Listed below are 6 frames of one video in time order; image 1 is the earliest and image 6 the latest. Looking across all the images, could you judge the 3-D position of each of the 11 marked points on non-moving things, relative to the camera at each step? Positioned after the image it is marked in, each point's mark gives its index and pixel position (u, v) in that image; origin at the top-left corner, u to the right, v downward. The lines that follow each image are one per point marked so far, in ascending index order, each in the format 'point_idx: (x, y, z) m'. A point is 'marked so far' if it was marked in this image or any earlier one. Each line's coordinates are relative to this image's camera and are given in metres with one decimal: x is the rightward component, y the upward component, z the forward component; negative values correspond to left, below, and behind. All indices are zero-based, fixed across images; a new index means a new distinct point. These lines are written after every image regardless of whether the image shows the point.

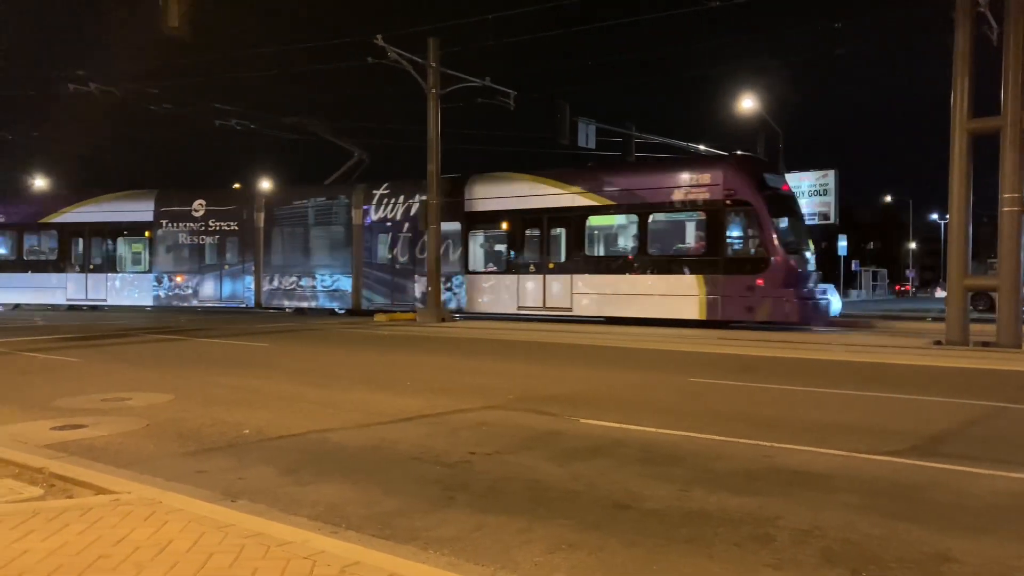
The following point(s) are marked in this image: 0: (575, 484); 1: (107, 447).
0: (+0.7, -2.1, +9.1) m
1: (-4.5, -1.8, +9.4) m
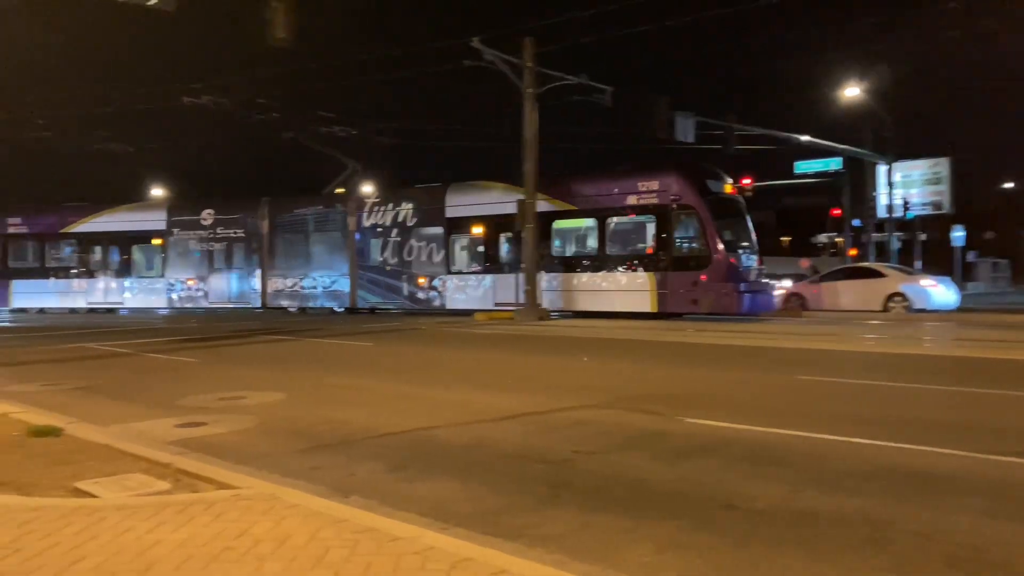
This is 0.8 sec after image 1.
0: (+1.8, -2.1, +8.9) m
1: (-3.3, -1.8, +9.8) m
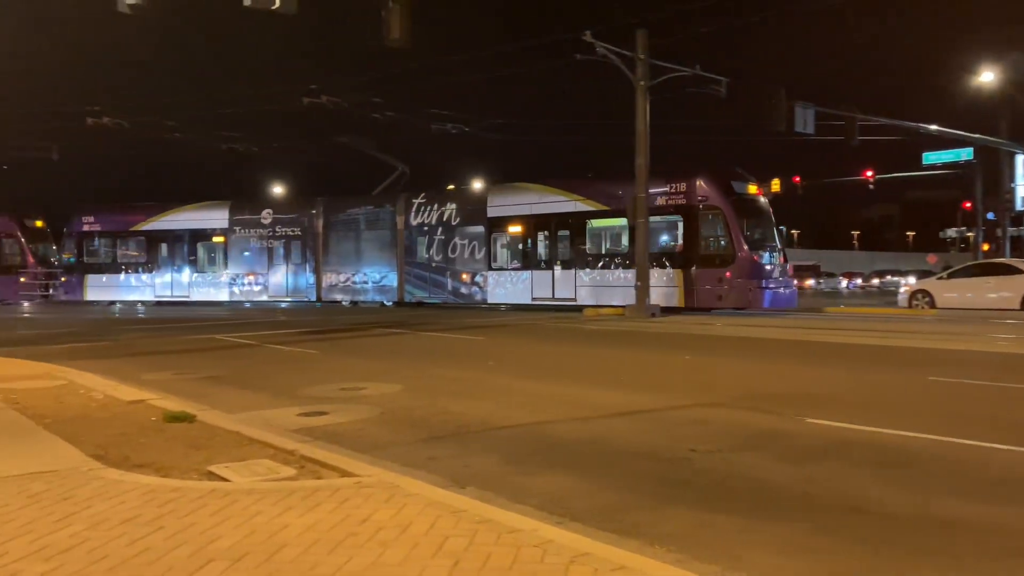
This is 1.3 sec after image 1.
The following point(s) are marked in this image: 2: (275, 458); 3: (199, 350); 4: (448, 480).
0: (+3.0, -2.0, +8.7) m
1: (-2.0, -1.7, +10.1) m
2: (-2.6, -1.9, +9.3) m
3: (-4.9, -1.0, +13.4) m
4: (-0.7, -2.0, +8.9) m
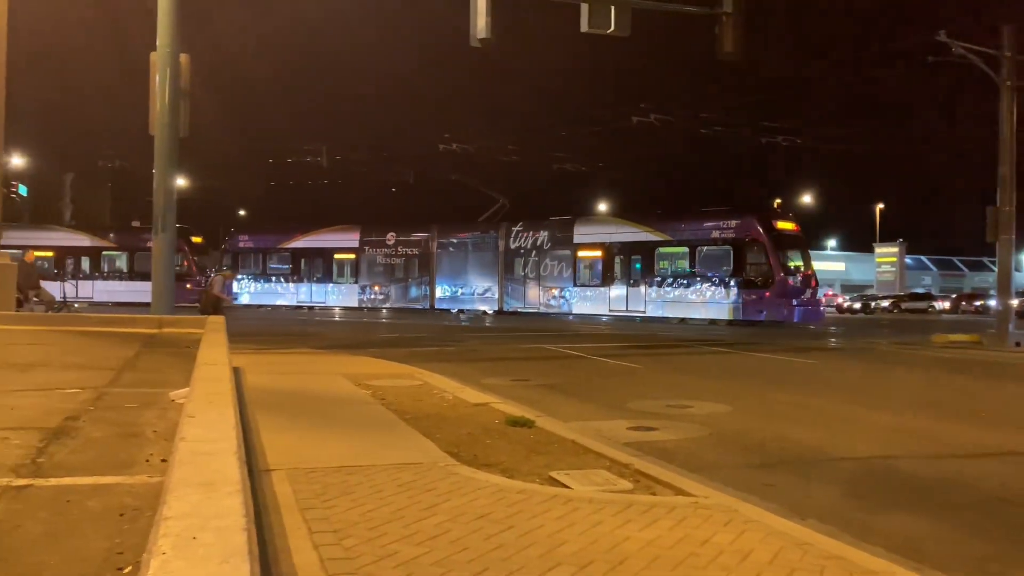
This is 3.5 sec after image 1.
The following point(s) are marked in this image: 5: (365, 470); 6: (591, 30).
0: (+6.2, -2.3, +7.2) m
1: (+2.0, -1.9, +10.1) m
2: (+1.1, -2.1, +9.6) m
3: (+0.3, -1.2, +14.2) m
4: (+2.8, -2.3, +8.6) m
5: (-1.7, -2.1, +9.5) m
6: (+1.1, +3.5, +11.5) m
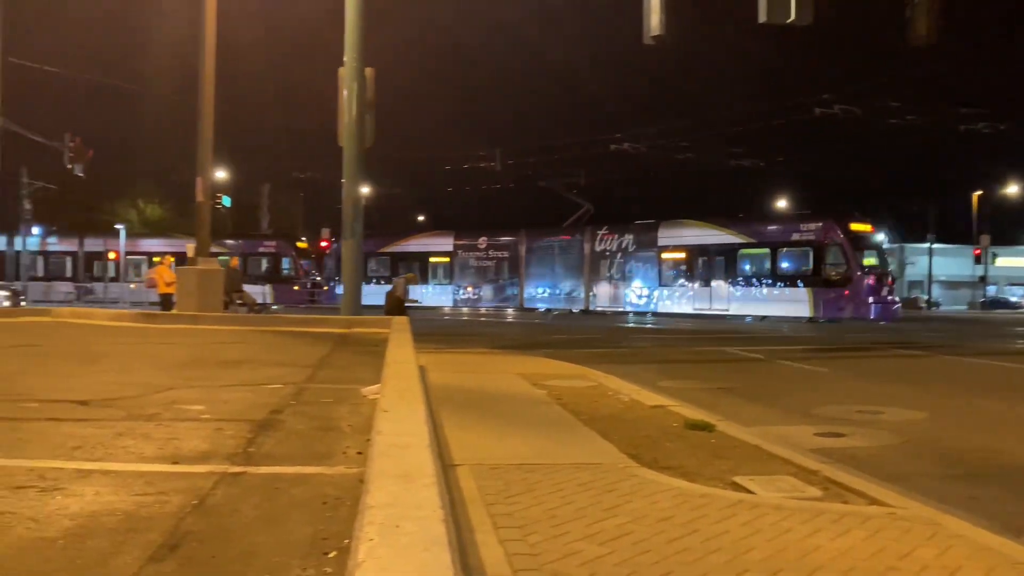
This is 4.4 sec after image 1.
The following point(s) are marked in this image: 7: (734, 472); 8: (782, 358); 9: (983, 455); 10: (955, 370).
0: (+7.7, -2.3, +5.9) m
1: (+4.1, -1.9, +9.5) m
2: (+3.1, -2.1, +9.2) m
3: (+3.1, -1.2, +13.9) m
4: (+4.6, -2.2, +7.9) m
5: (+0.4, -2.1, +9.6) m
6: (+3.4, +3.5, +11.1) m
7: (+2.5, -2.1, +9.4) m
8: (+4.4, -1.2, +14.3) m
9: (+5.3, -1.9, +9.5) m
10: (+6.7, -1.3, +13.2) m
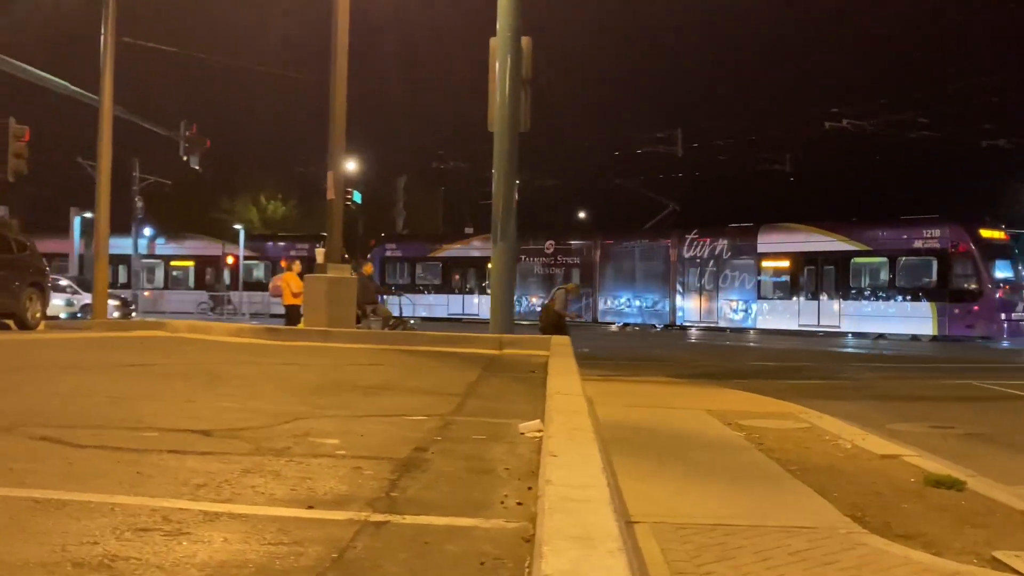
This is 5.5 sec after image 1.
0: (+9.0, -2.6, +2.8) m
1: (+5.8, -2.2, +6.9) m
2: (+4.9, -2.3, +6.7) m
3: (+5.5, -1.3, +11.3) m
4: (+6.2, -2.5, +5.2) m
5: (+2.2, -2.3, +7.5) m
6: (+5.4, +3.3, +8.4) m
7: (+4.2, -2.3, +7.0) m
8: (+6.8, -1.3, +11.6) m
9: (+7.0, -2.1, +6.7) m
10: (+9.0, -1.5, +10.2) m
